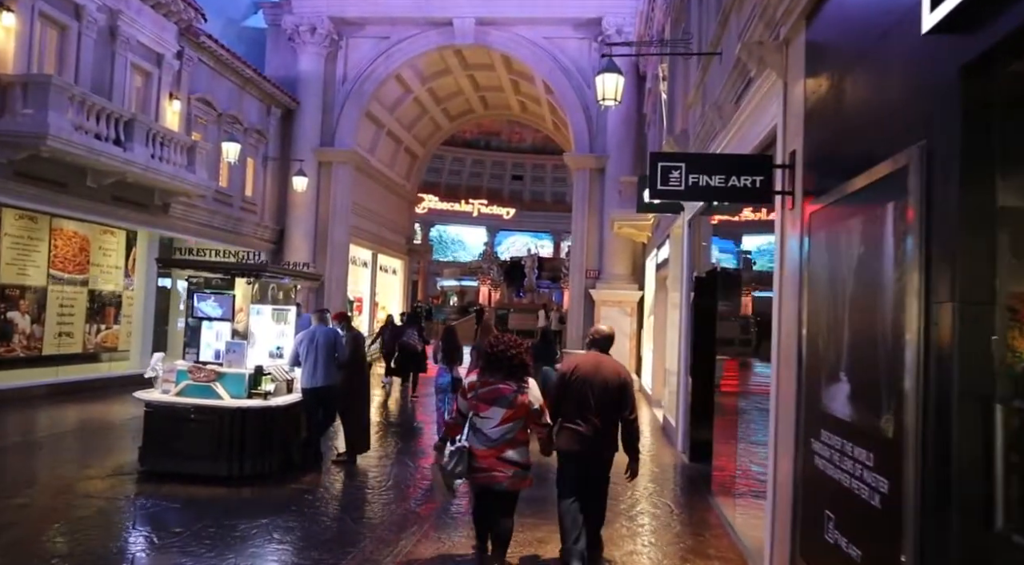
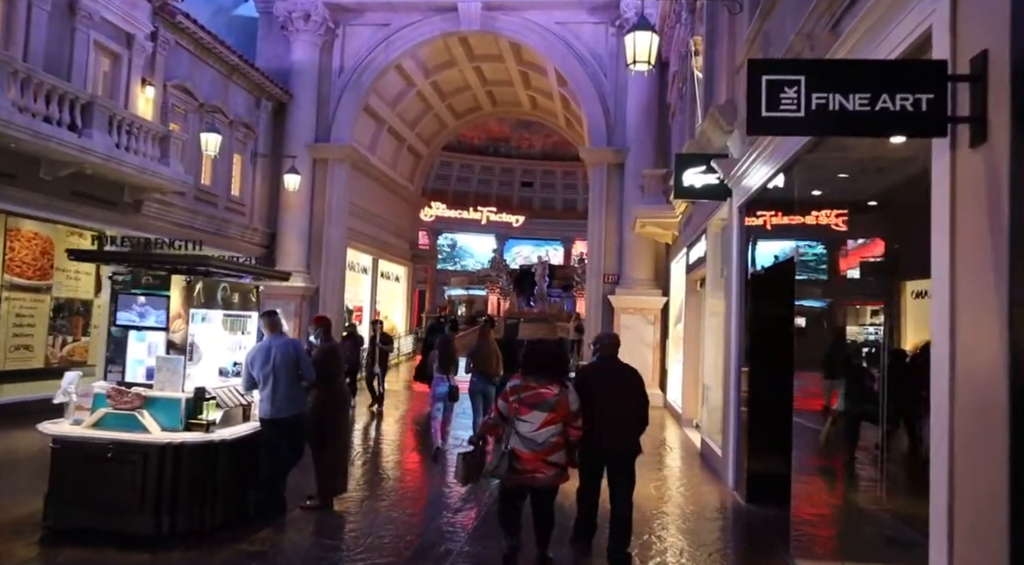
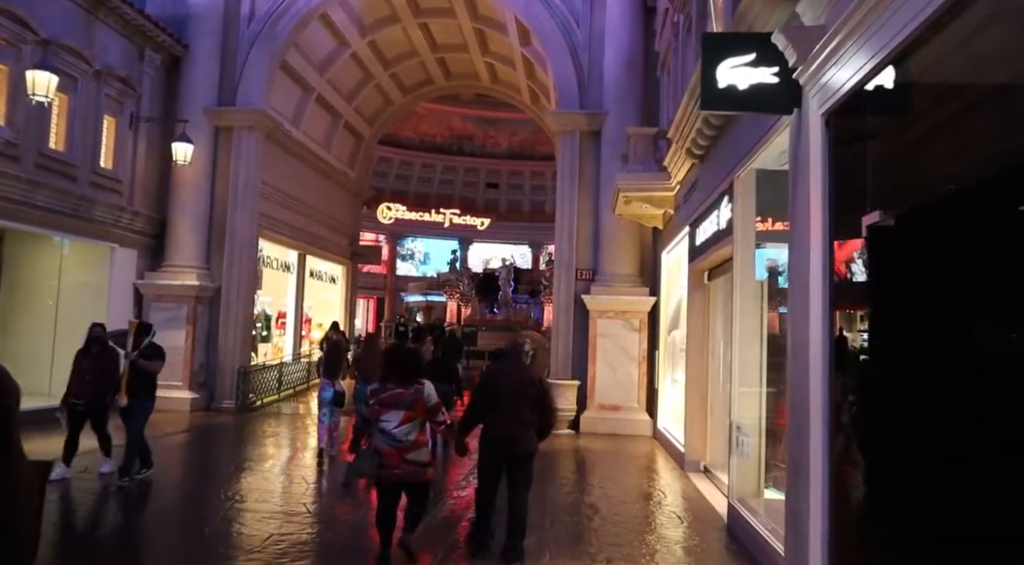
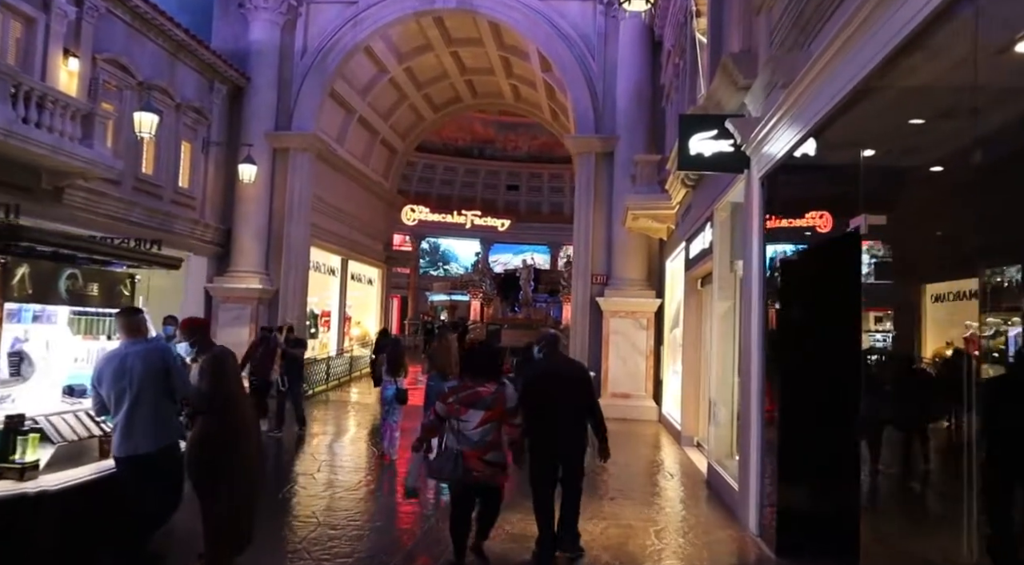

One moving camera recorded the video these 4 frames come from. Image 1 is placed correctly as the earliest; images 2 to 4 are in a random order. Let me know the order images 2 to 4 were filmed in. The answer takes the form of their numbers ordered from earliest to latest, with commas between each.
2, 4, 3
